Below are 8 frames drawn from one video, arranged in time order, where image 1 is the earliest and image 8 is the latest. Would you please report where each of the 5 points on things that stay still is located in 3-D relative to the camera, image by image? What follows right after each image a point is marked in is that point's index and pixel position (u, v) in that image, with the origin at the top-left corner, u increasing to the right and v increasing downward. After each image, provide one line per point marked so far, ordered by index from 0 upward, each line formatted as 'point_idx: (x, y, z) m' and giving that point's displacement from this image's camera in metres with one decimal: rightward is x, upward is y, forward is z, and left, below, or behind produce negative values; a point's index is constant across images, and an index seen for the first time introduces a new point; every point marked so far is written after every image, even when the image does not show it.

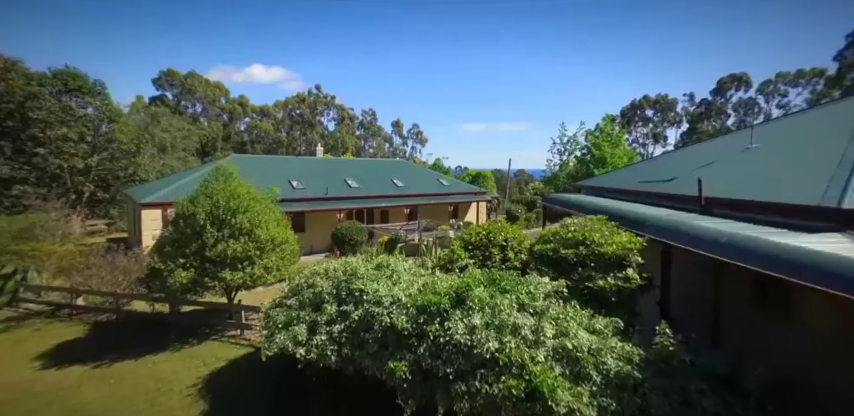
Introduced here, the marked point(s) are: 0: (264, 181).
0: (-6.0, +1.1, +17.8) m
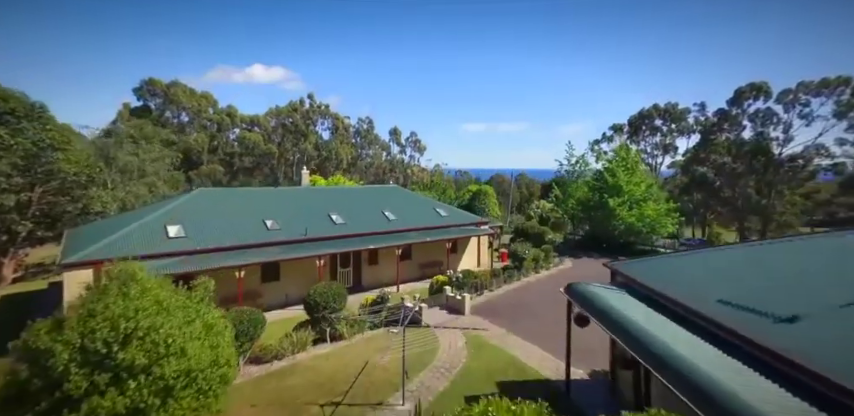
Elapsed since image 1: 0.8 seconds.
0: (-6.2, -0.2, +15.4) m
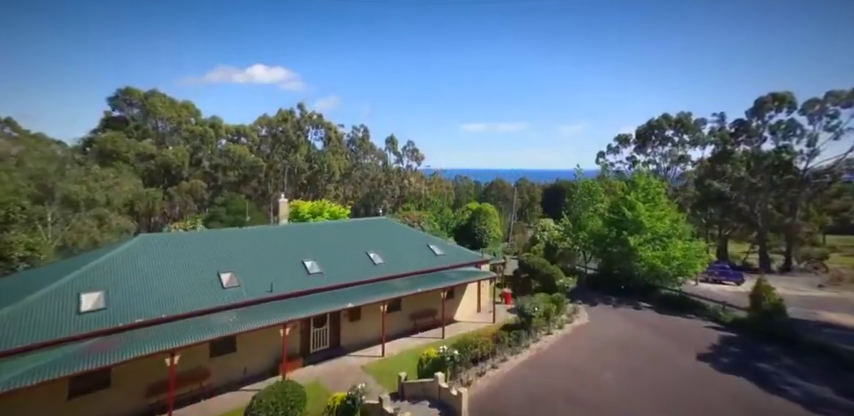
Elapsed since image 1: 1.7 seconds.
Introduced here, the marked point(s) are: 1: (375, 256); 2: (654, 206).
0: (-6.4, -1.6, +12.7) m
1: (-1.8, -1.7, +16.7) m
2: (+8.5, +0.1, +18.1) m
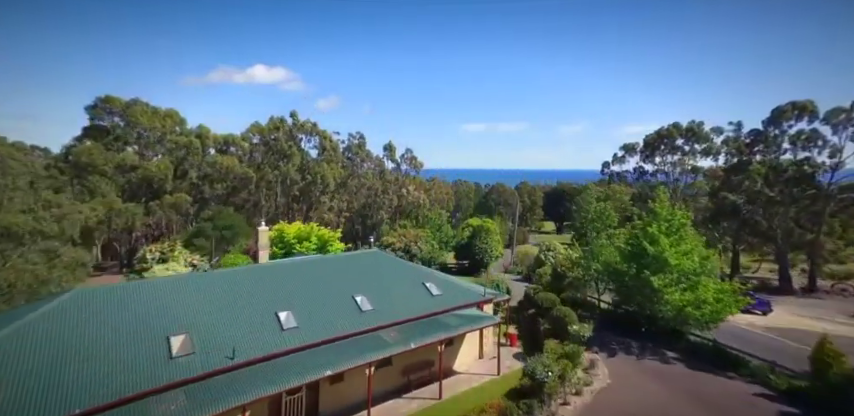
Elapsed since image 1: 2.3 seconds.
0: (-6.6, -2.7, +10.6) m
1: (-2.0, -2.8, +14.5) m
2: (+8.3, -1.0, +15.9) m
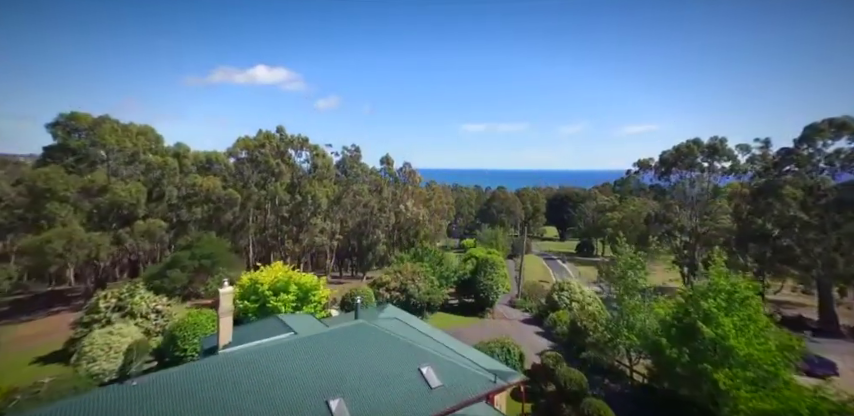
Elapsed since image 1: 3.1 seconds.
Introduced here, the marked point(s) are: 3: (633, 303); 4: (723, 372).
0: (-6.7, -4.6, +7.3) m
1: (-2.1, -4.6, +11.2) m
2: (+8.3, -2.9, +12.6) m
3: (+7.2, -3.4, +17.0) m
4: (+7.3, -4.0, +11.9) m
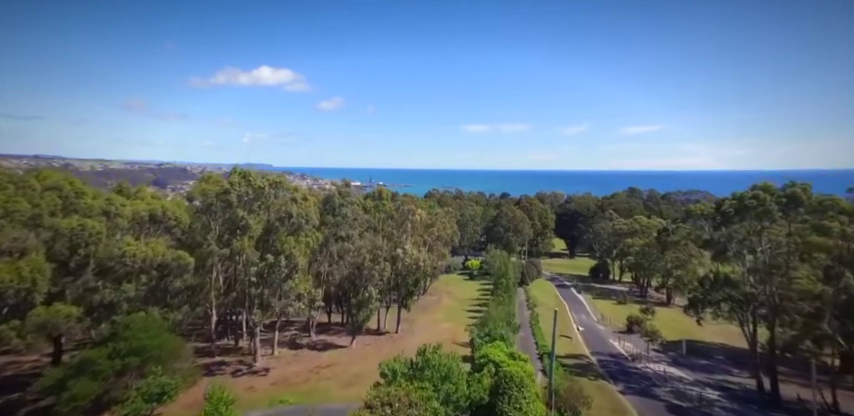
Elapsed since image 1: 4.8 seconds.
0: (-6.6, -8.7, -1.1) m
1: (-2.0, -8.7, +2.8) m
2: (+8.3, -7.0, +4.2) m
3: (+7.3, -7.5, +8.5) m
4: (+7.3, -8.1, +3.5) m
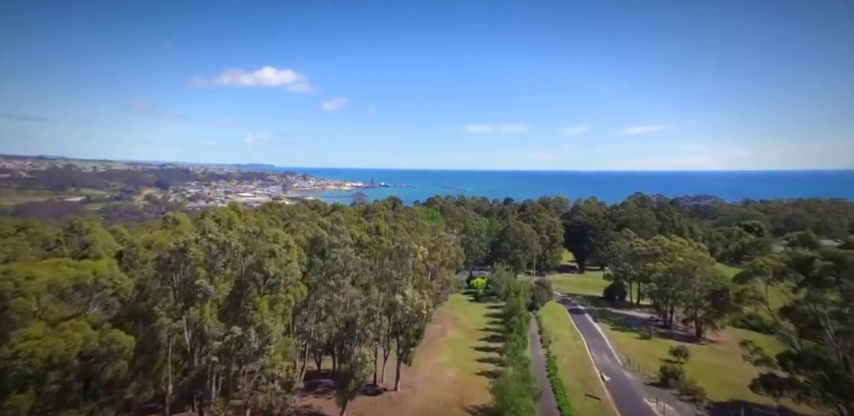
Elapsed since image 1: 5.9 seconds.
0: (-6.4, -11.9, -8.2) m
1: (-1.7, -12.0, -4.2) m
2: (+8.6, -10.2, -2.9) m
3: (+7.5, -10.7, +1.5) m
4: (+7.6, -11.4, -3.6) m
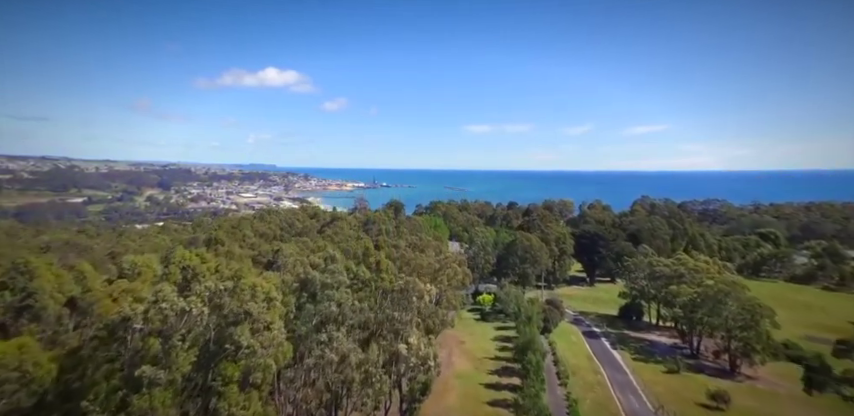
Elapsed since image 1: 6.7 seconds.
0: (-5.9, -14.5, -14.2) m
1: (-1.2, -14.5, -10.3) m
2: (+9.1, -12.7, -8.9) m
3: (+8.0, -13.3, -4.6) m
4: (+8.1, -13.9, -9.6) m
